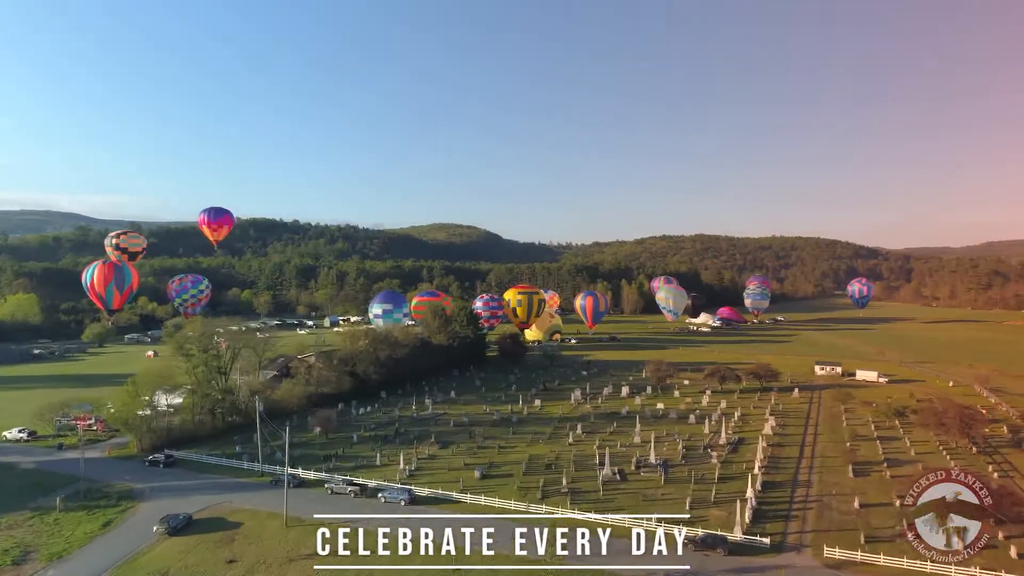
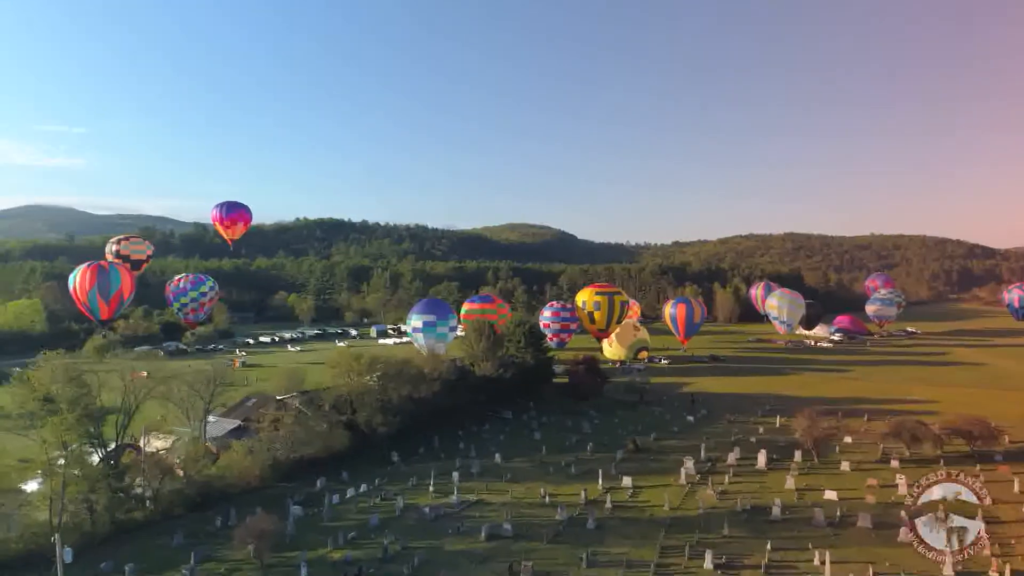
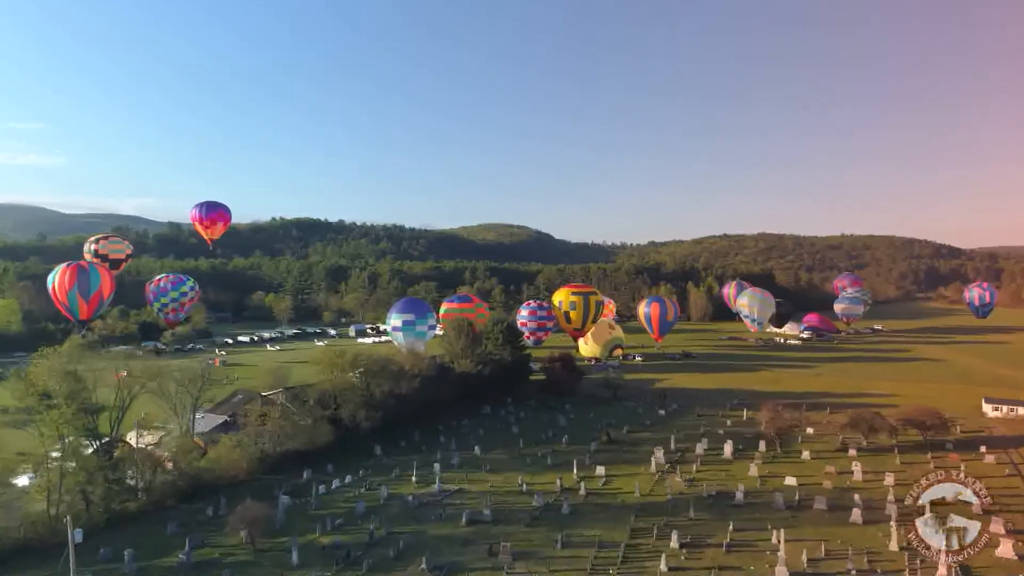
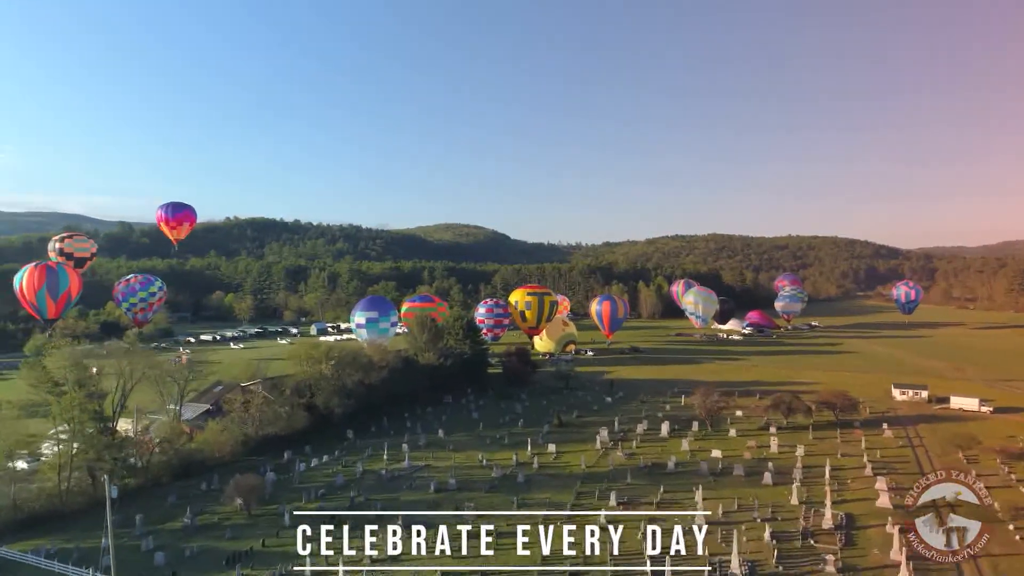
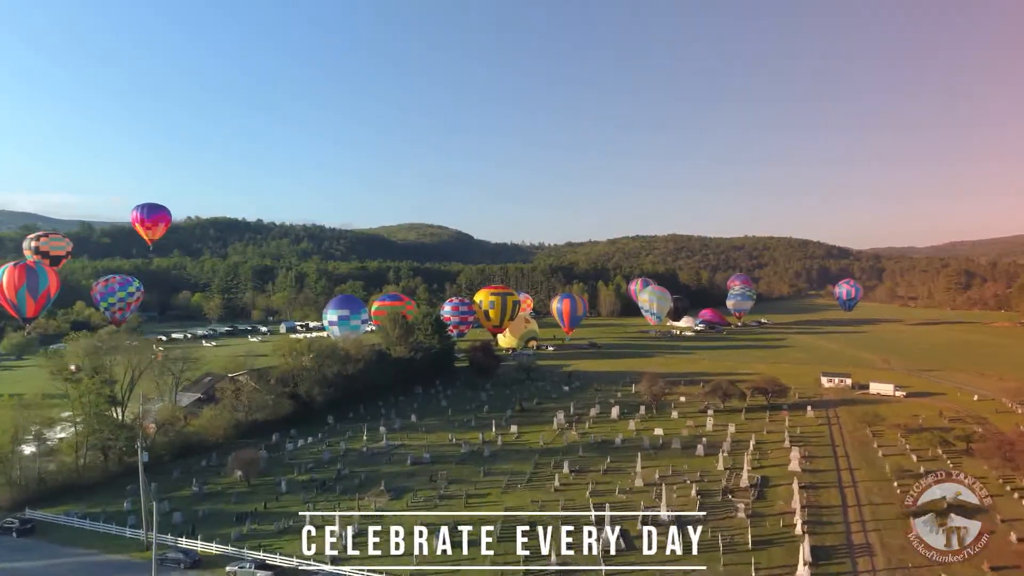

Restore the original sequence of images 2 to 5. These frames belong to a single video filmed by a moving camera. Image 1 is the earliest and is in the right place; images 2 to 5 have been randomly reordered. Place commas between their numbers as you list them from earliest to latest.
5, 4, 3, 2
